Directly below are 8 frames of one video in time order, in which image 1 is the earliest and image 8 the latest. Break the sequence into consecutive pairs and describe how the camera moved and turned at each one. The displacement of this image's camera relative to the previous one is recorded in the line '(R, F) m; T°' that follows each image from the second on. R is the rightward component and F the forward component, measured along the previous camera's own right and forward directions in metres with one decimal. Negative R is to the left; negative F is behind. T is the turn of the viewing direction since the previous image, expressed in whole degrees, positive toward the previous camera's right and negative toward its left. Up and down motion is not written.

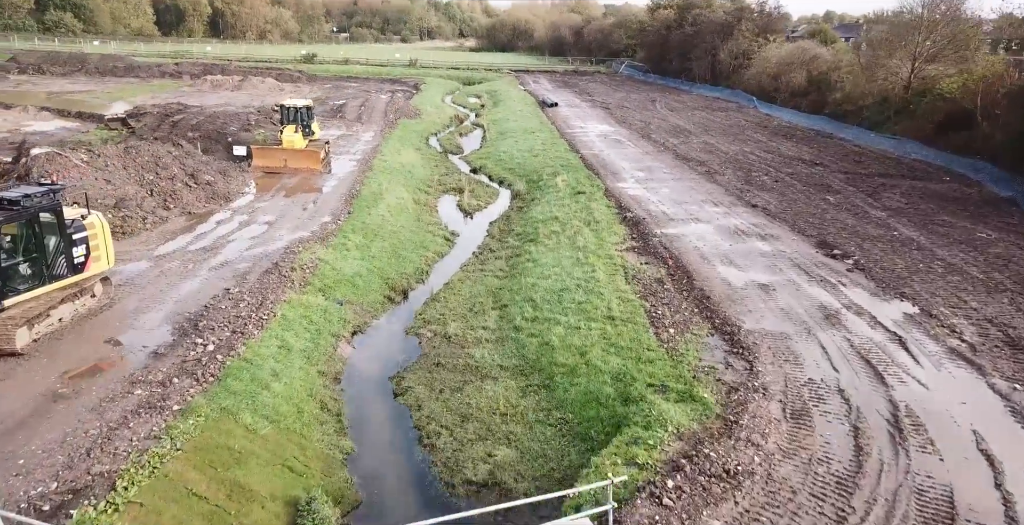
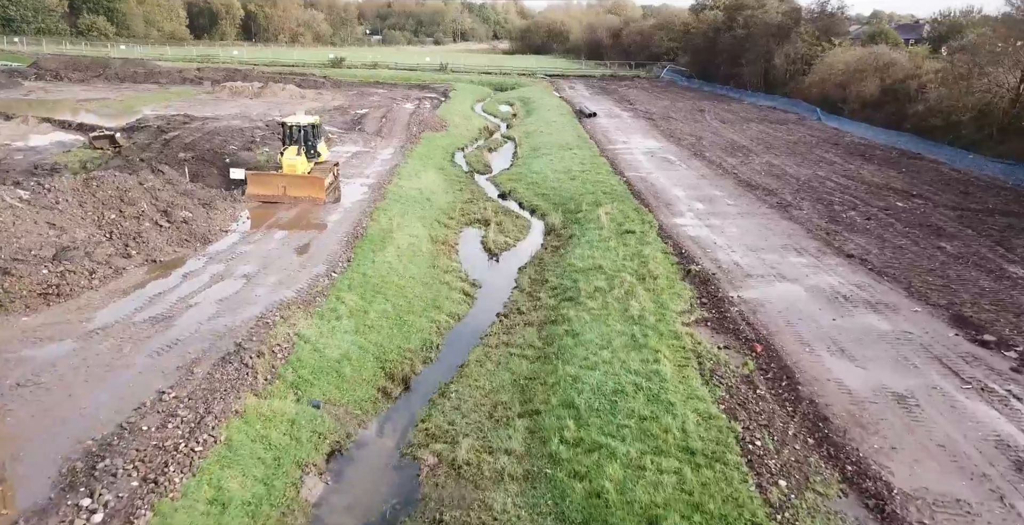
(-0.1, +3.3) m; -3°
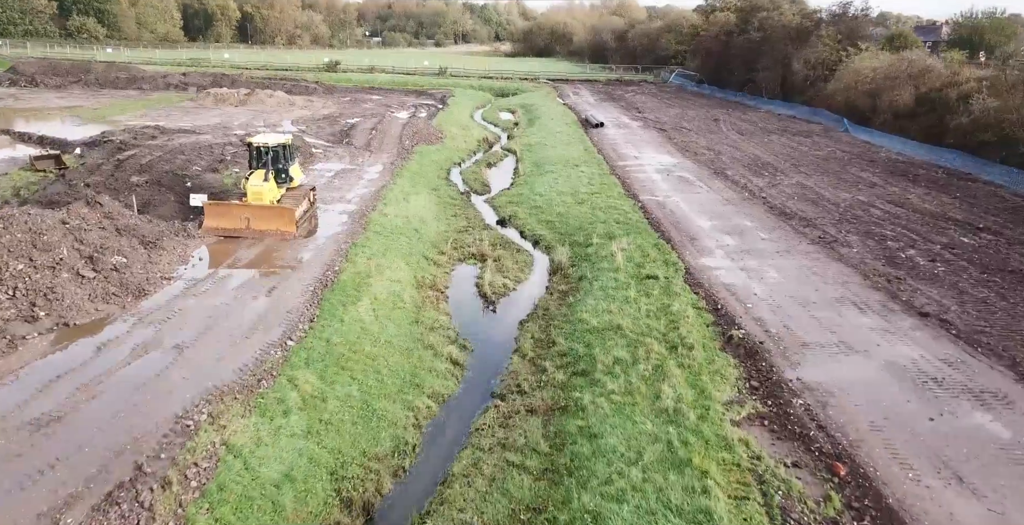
(+0.1, +2.7) m; 0°
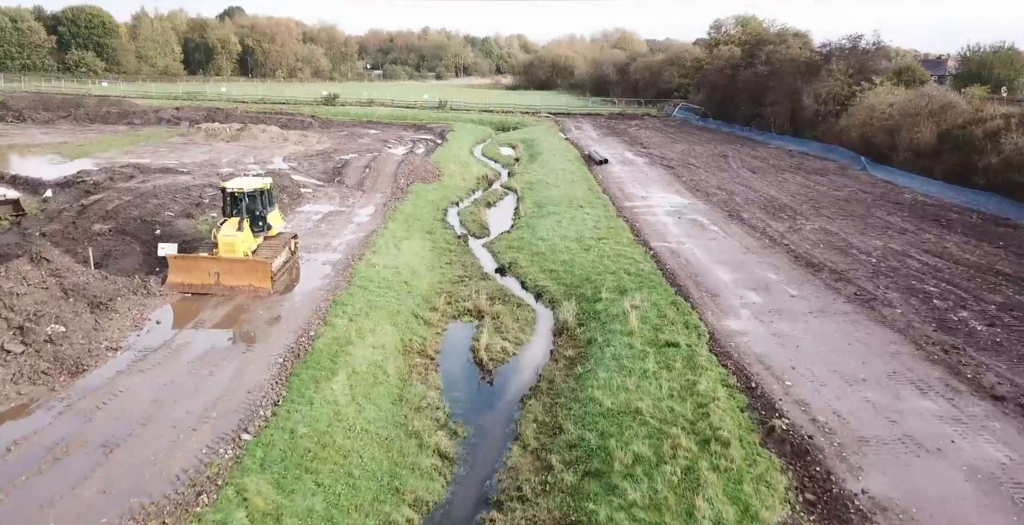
(0.0, +1.7) m; 0°
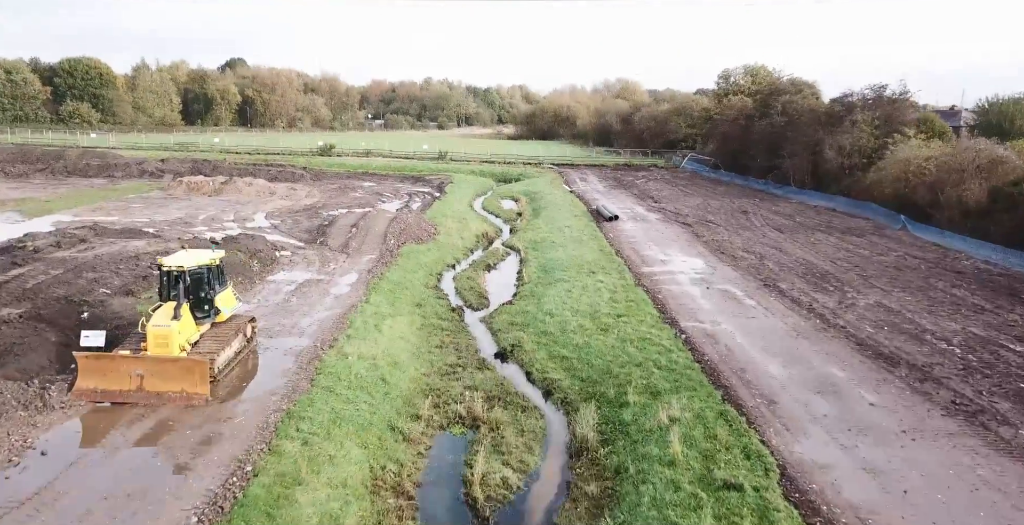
(0.0, +3.0) m; 0°
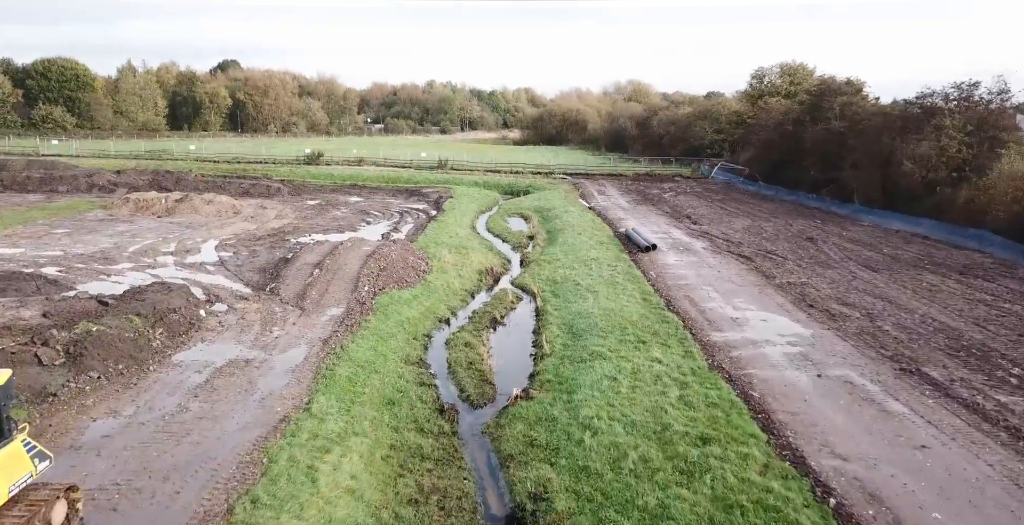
(-0.3, +6.5) m; 0°
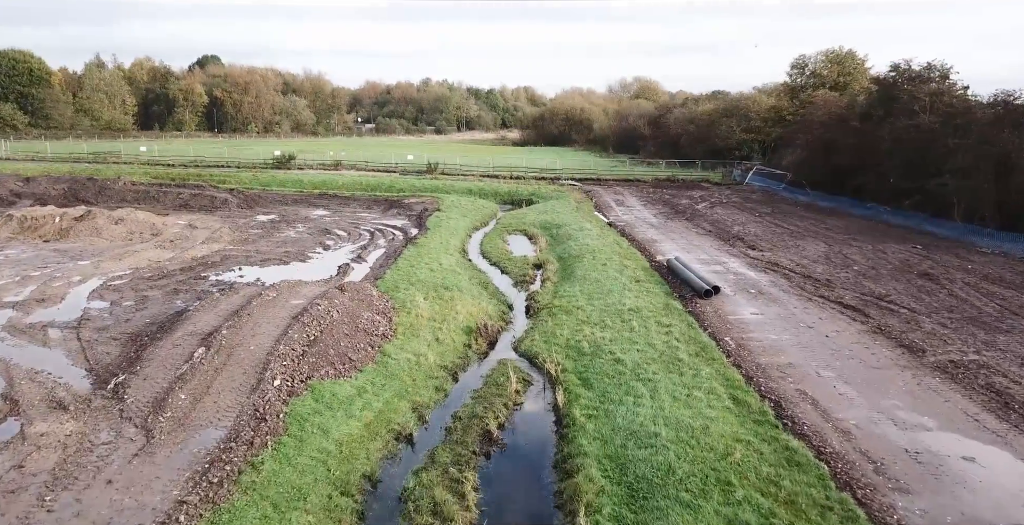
(-0.1, +7.8) m; 0°
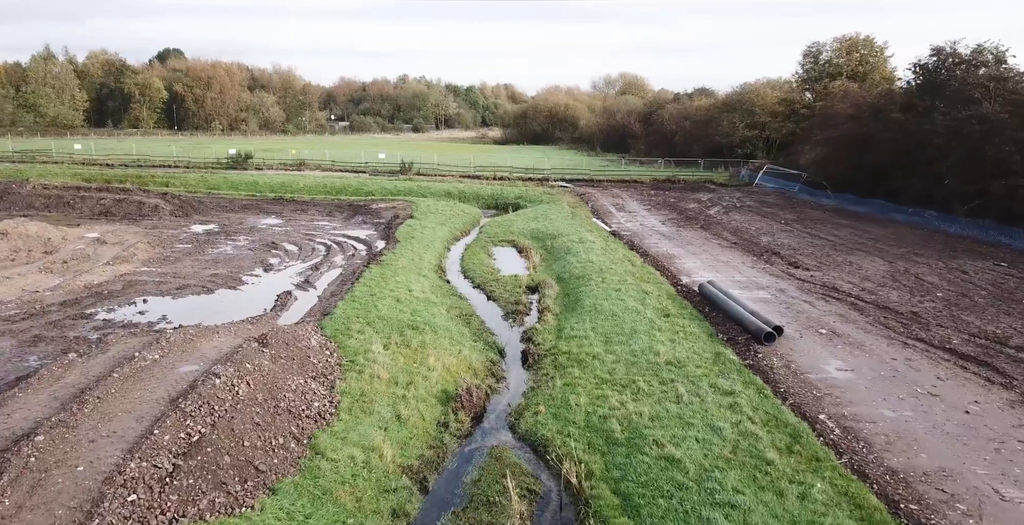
(-0.3, +5.0) m; +2°
